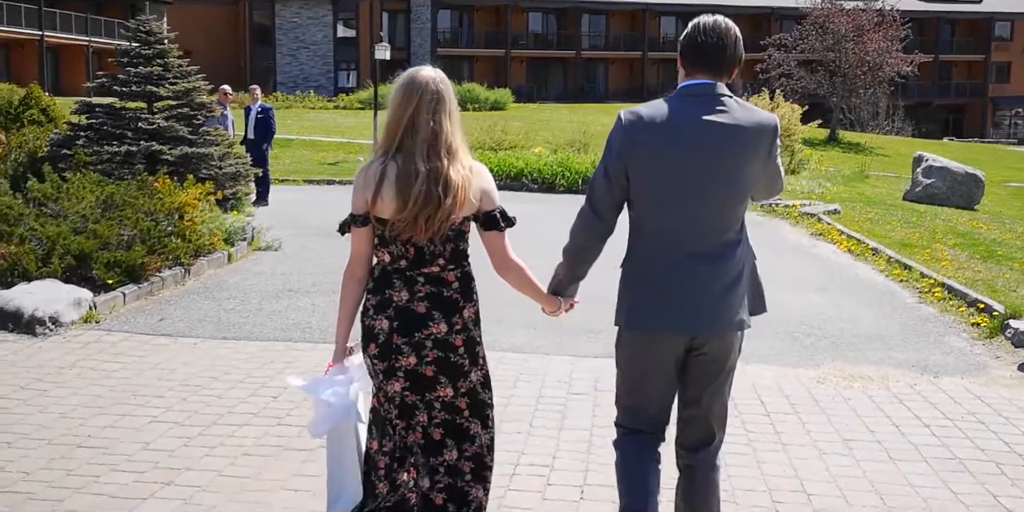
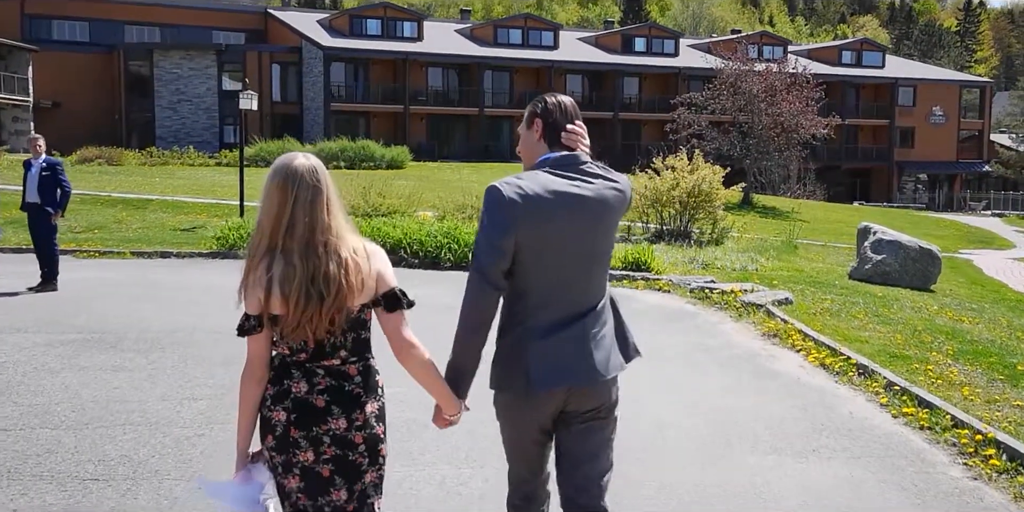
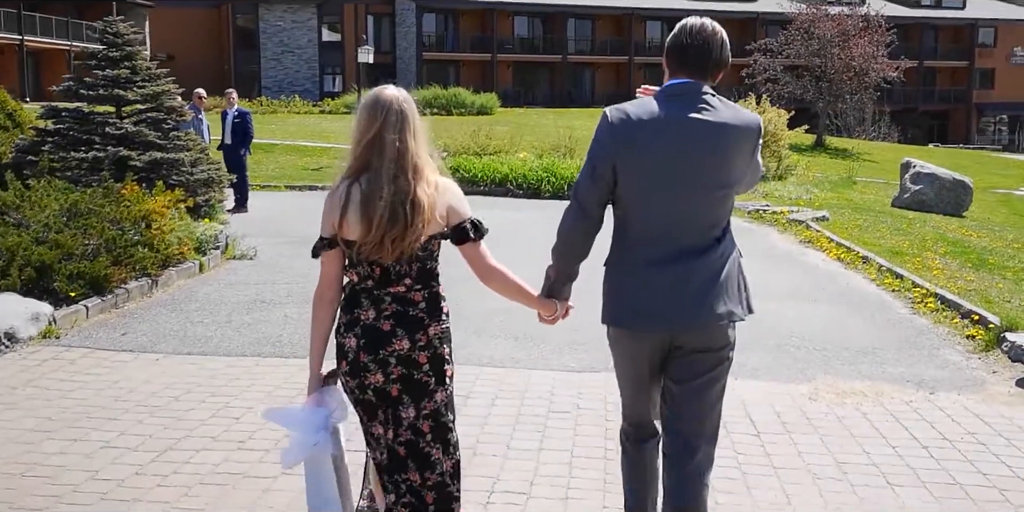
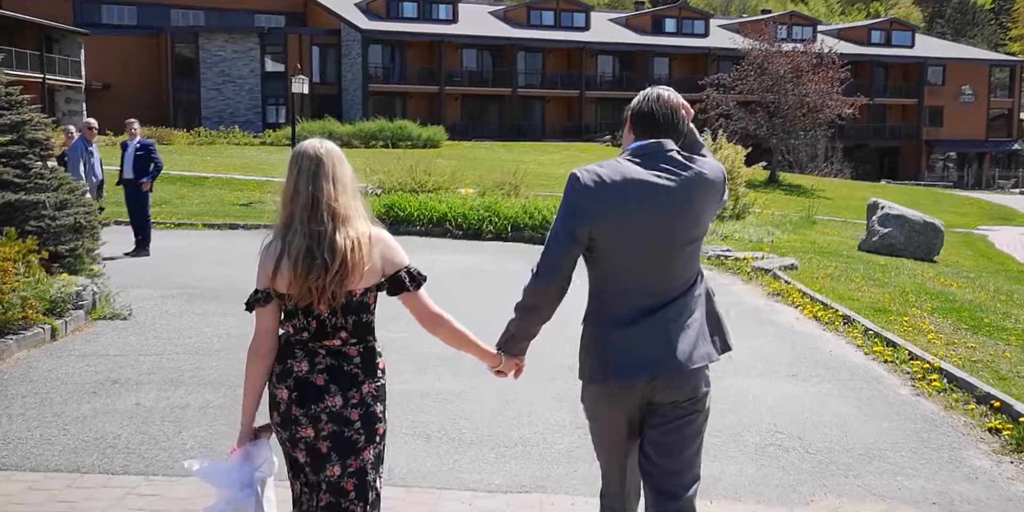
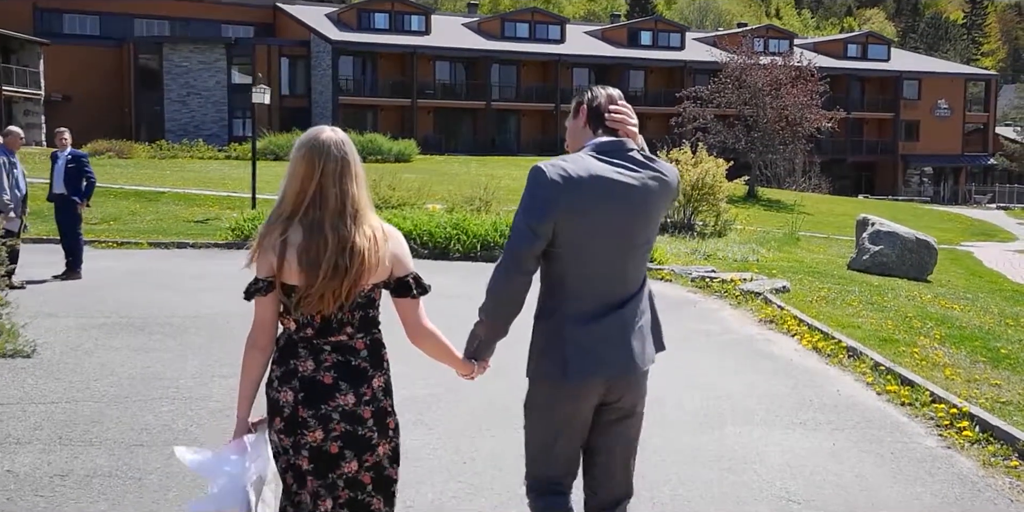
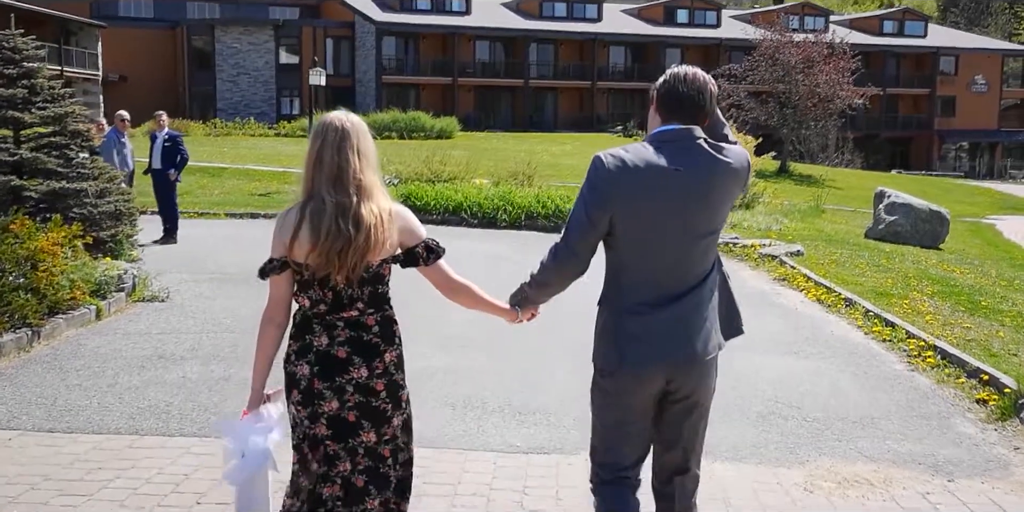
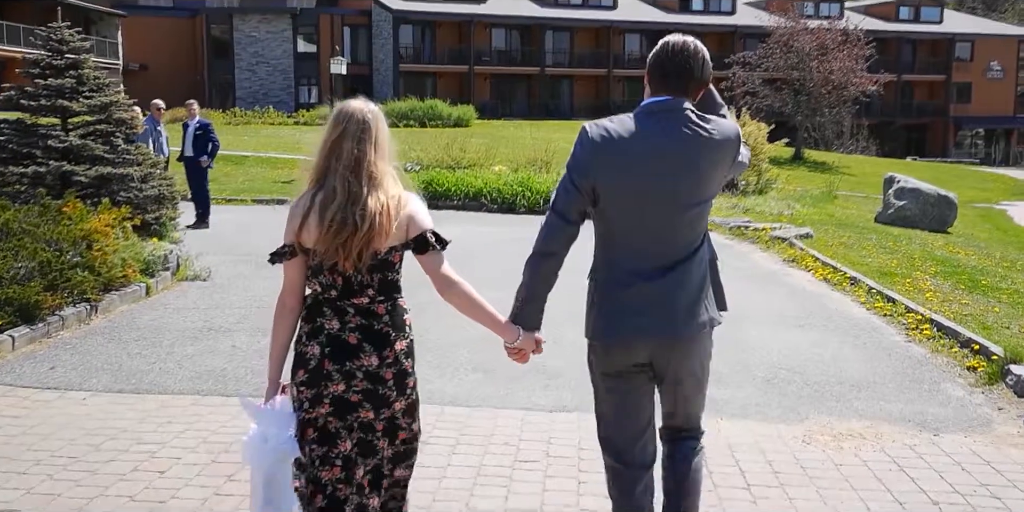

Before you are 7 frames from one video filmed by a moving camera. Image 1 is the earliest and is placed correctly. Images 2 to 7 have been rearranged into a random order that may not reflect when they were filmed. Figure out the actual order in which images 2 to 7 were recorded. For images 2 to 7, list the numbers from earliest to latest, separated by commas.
3, 7, 6, 4, 5, 2
